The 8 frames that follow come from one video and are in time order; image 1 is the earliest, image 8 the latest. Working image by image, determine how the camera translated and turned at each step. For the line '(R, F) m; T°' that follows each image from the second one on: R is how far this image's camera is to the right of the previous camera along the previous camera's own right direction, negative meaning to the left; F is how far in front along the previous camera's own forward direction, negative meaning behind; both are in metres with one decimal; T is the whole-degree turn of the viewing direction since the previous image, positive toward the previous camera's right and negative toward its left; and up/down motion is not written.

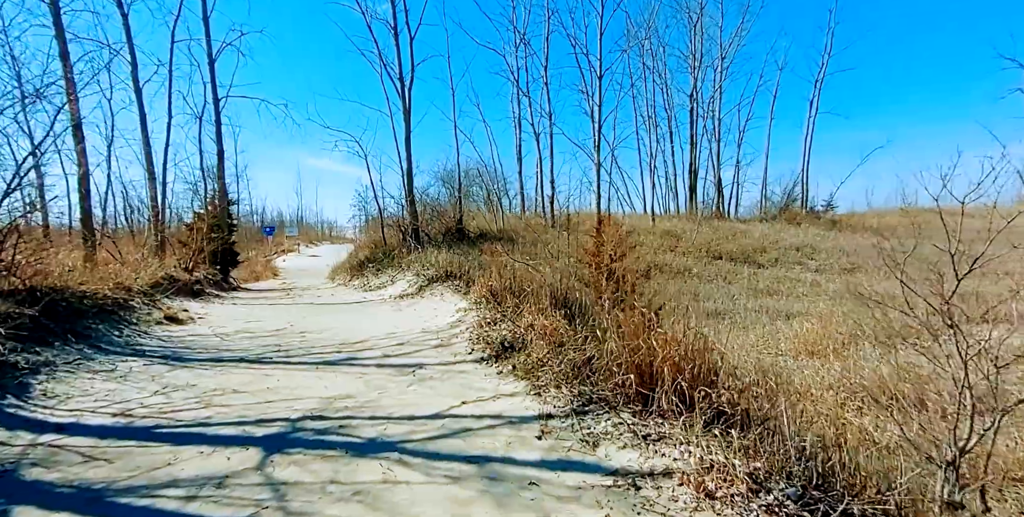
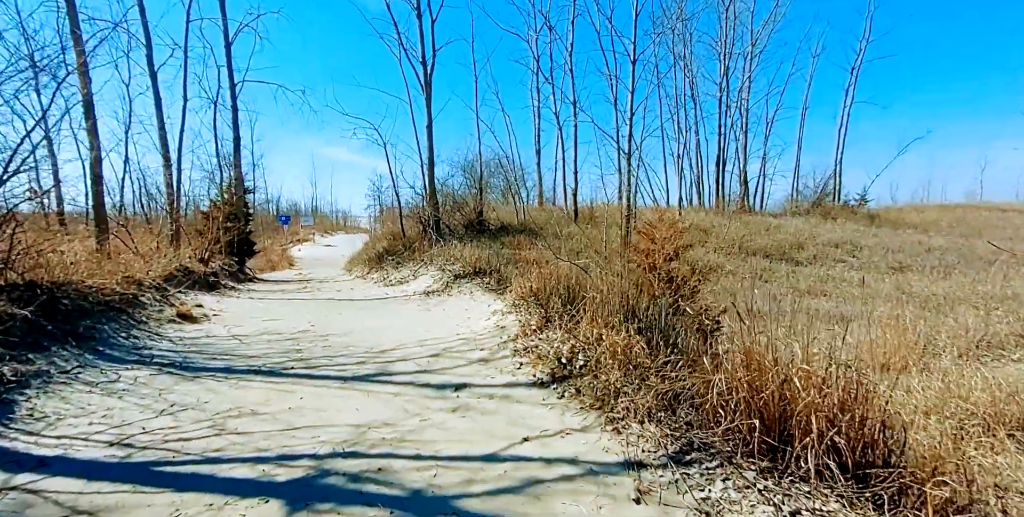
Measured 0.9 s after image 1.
(-0.3, +0.6) m; -1°
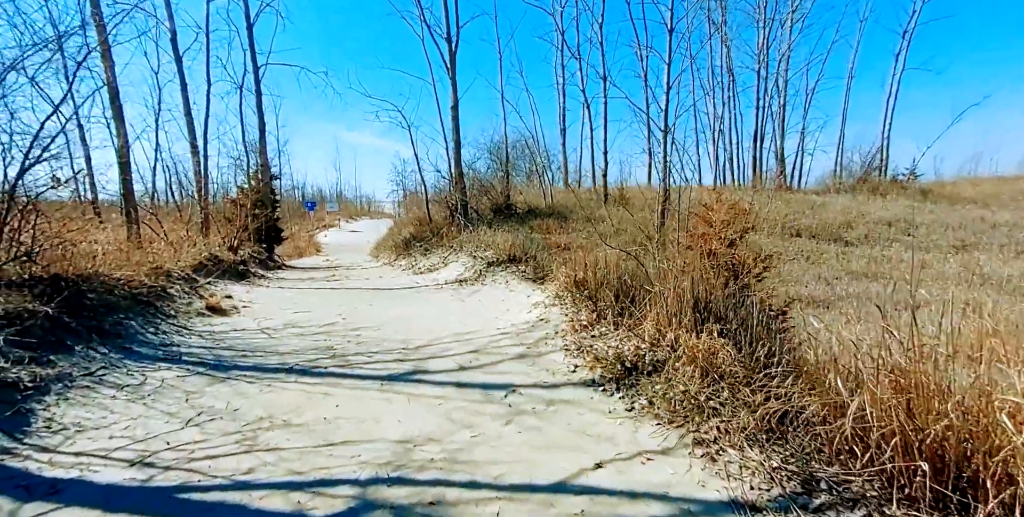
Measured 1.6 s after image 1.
(-0.2, +0.4) m; -2°
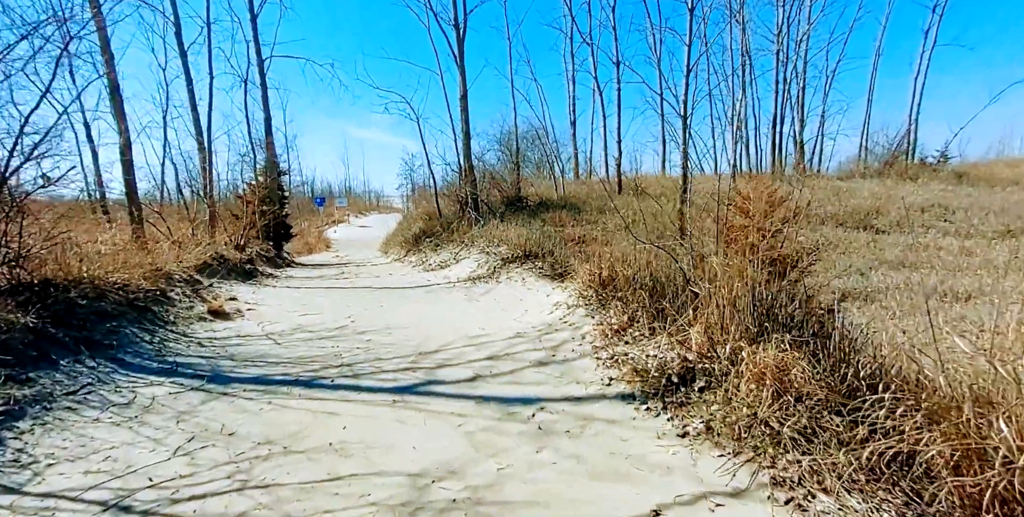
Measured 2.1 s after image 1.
(-0.1, +0.4) m; -1°
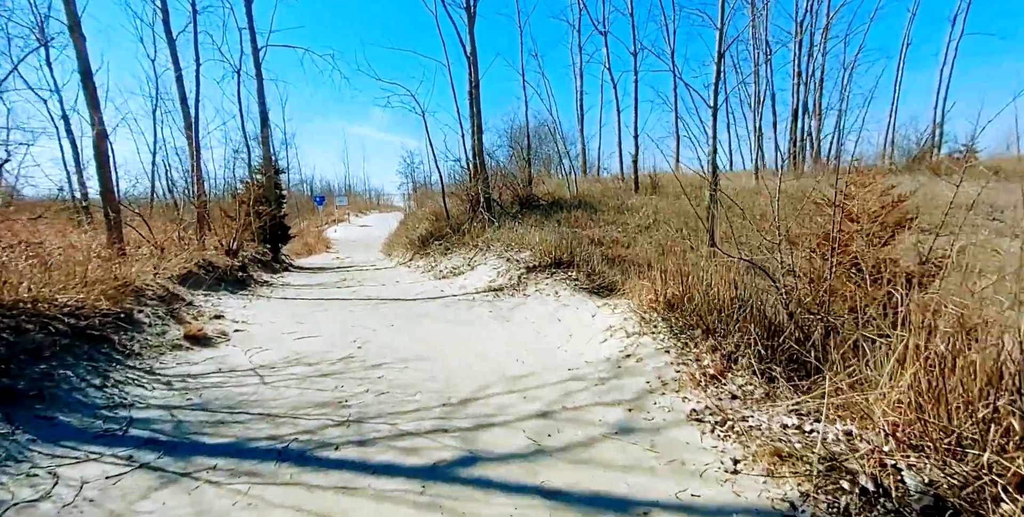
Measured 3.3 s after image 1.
(-0.3, +1.1) m; 0°
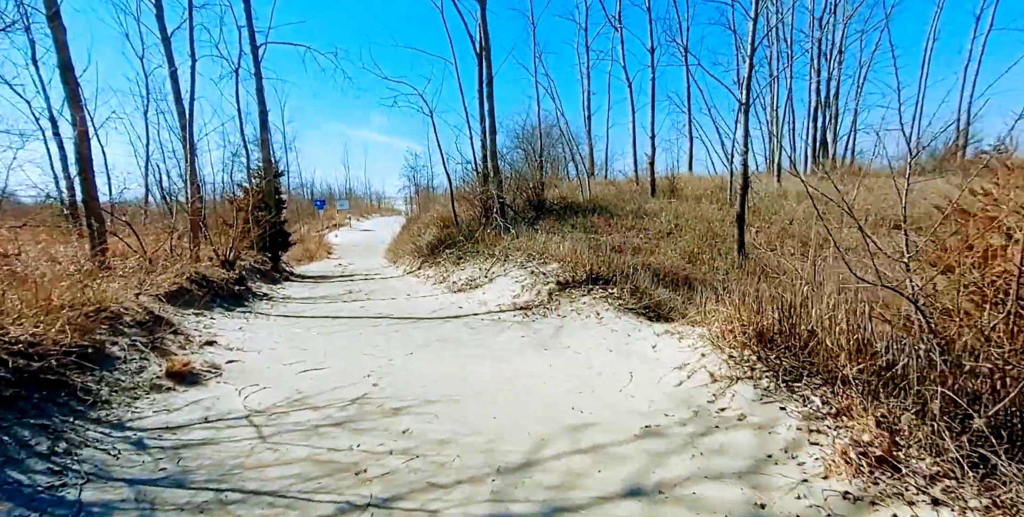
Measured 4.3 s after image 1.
(-0.4, +0.8) m; 0°
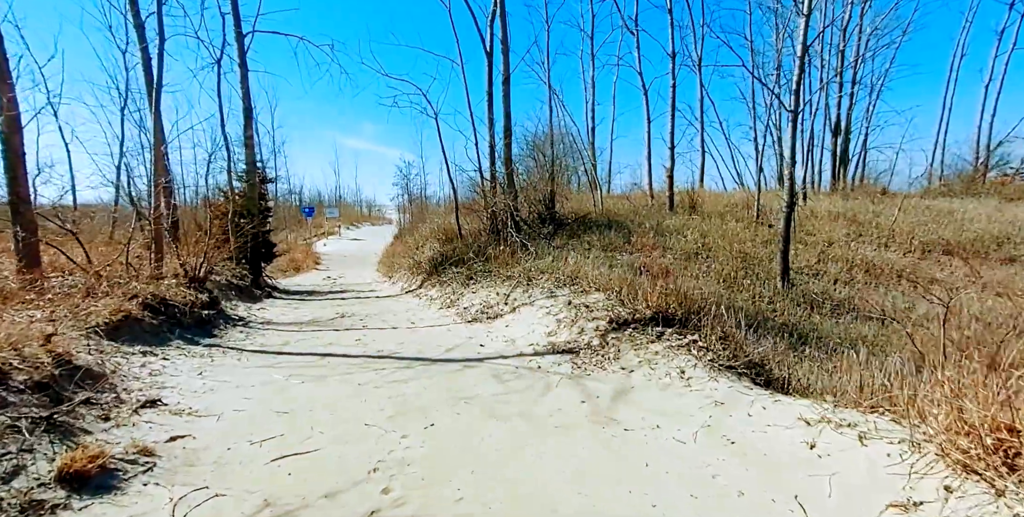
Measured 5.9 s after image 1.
(-0.5, +1.5) m; +1°
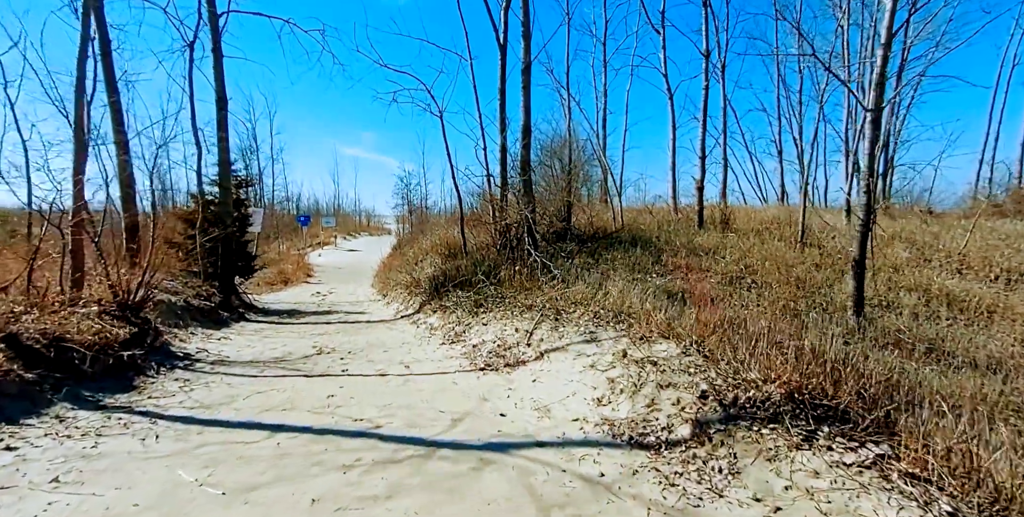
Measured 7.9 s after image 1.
(-0.3, +1.9) m; 0°
